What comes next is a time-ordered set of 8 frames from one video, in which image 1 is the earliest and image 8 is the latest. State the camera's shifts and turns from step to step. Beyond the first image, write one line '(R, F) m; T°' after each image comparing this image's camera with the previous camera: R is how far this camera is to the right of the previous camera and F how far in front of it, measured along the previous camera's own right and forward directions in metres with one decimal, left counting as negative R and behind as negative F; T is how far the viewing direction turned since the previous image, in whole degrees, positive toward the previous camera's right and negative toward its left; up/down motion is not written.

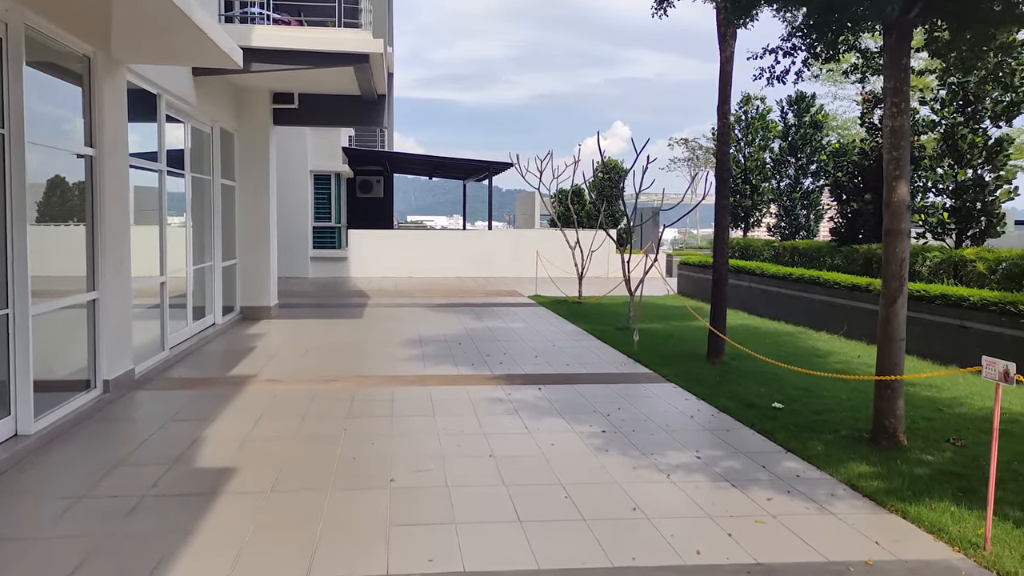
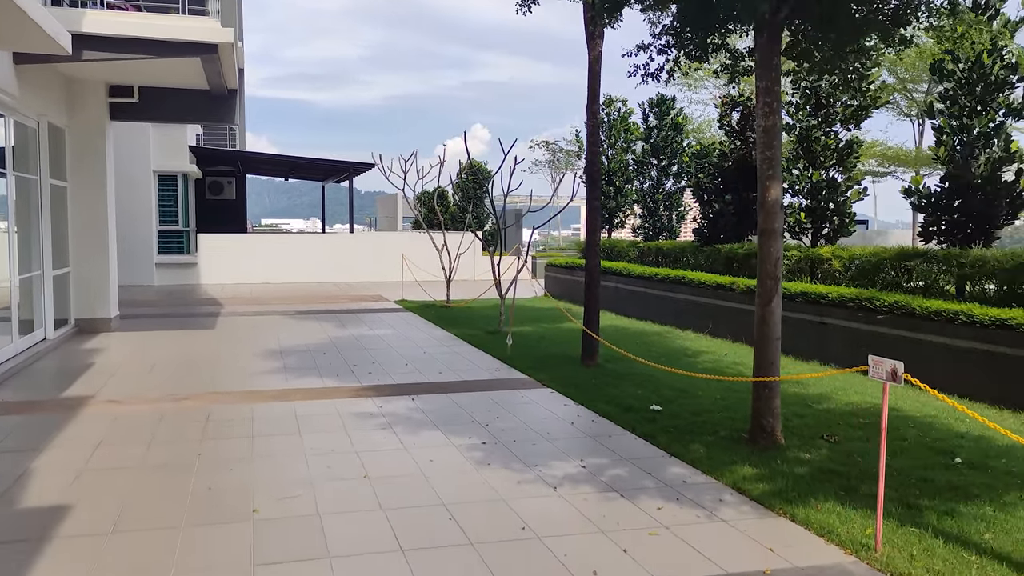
(-0.1, +0.4) m; +9°
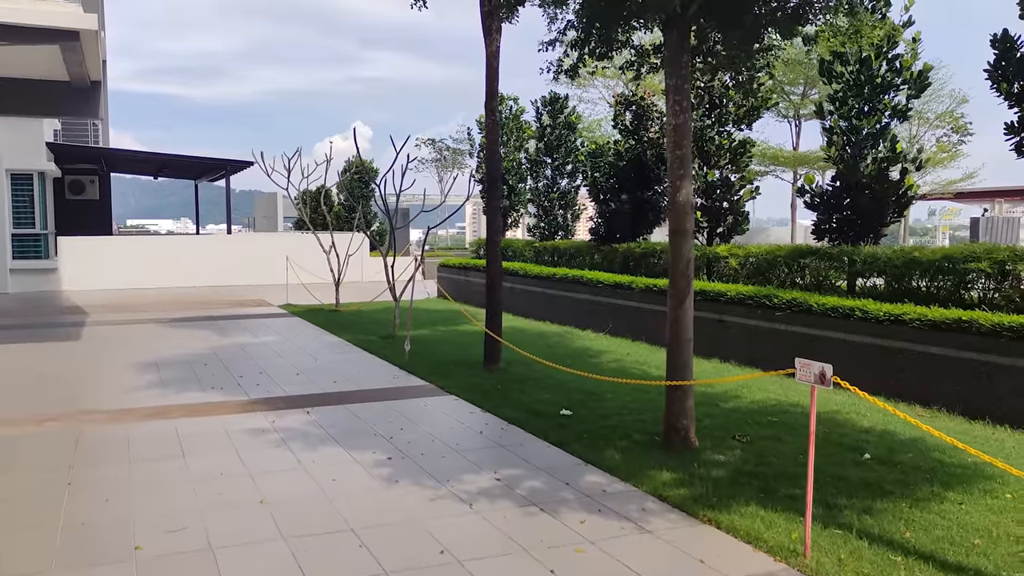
(-0.1, +0.3) m; +8°
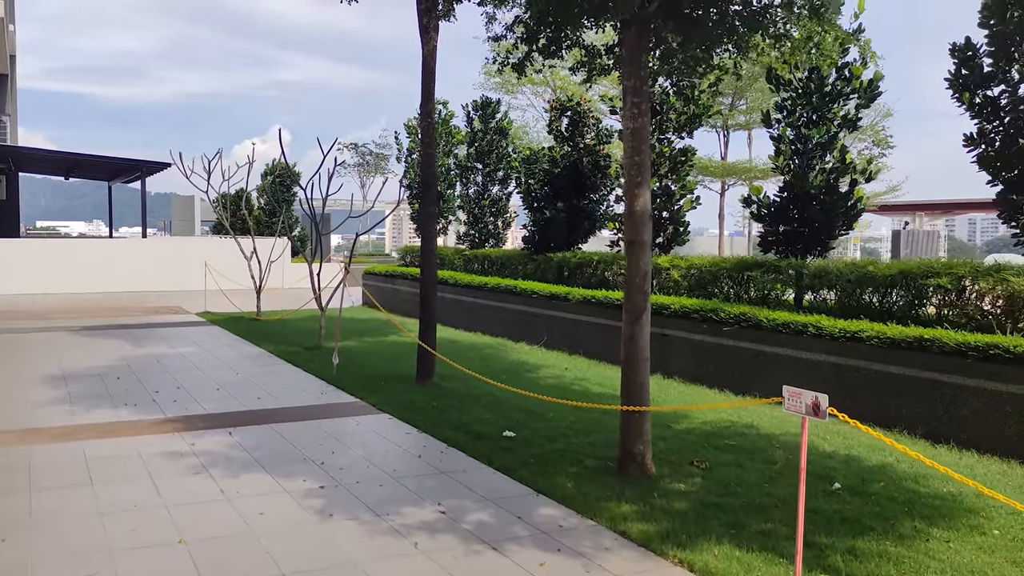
(-0.1, +0.6) m; +5°
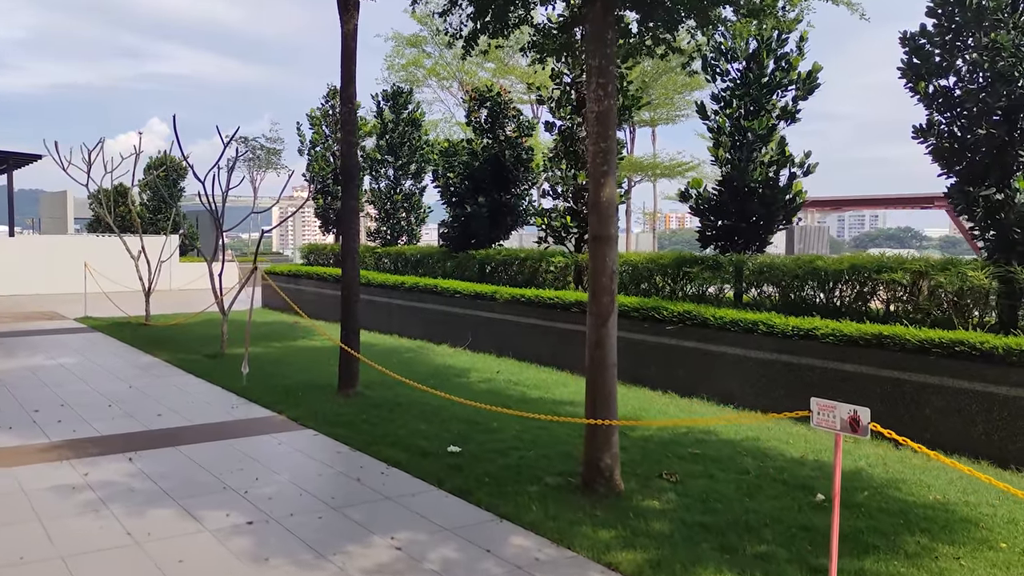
(-0.4, +0.6) m; +7°
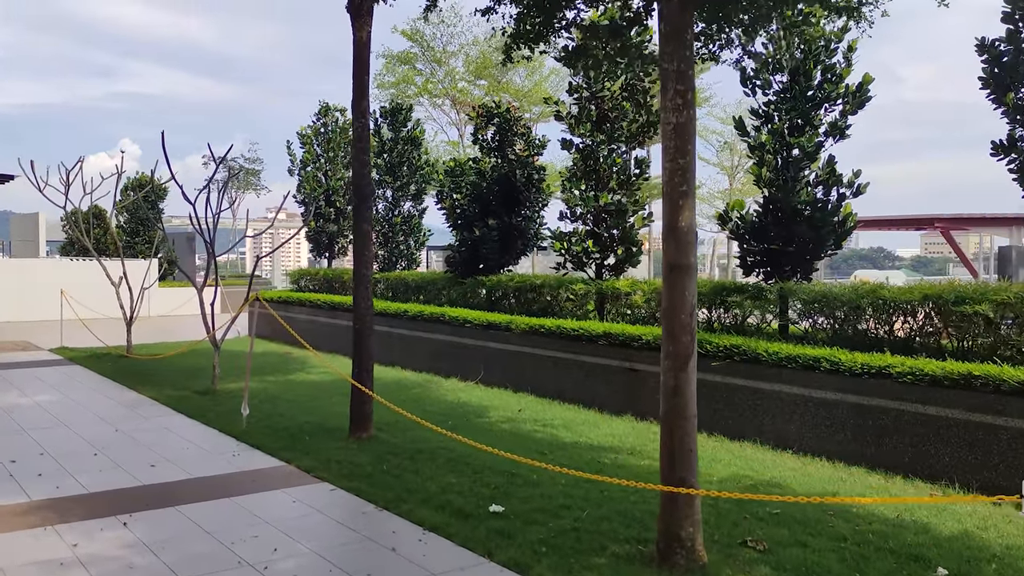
(-0.5, +0.7) m; +1°
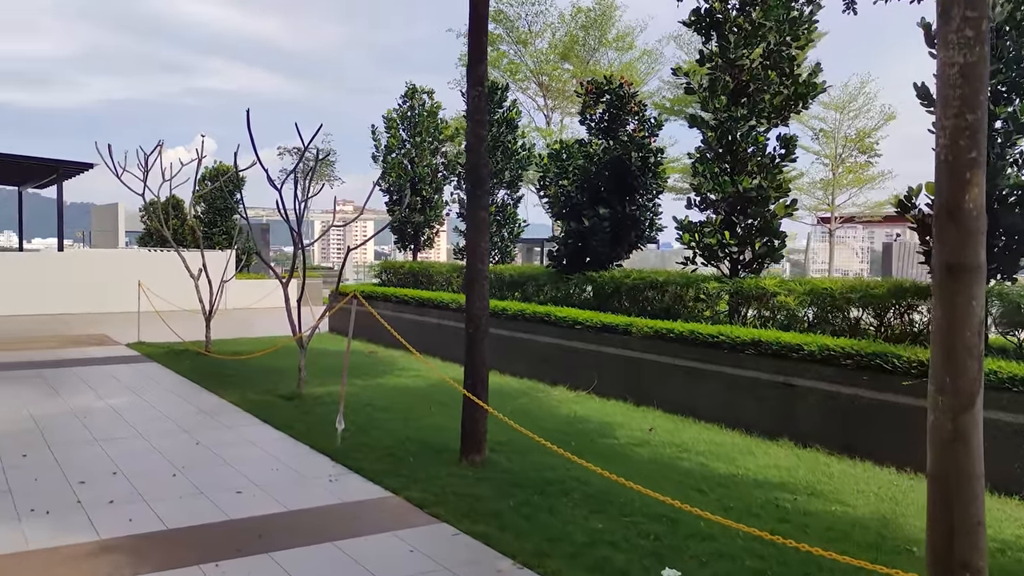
(-0.6, +1.2) m; -4°
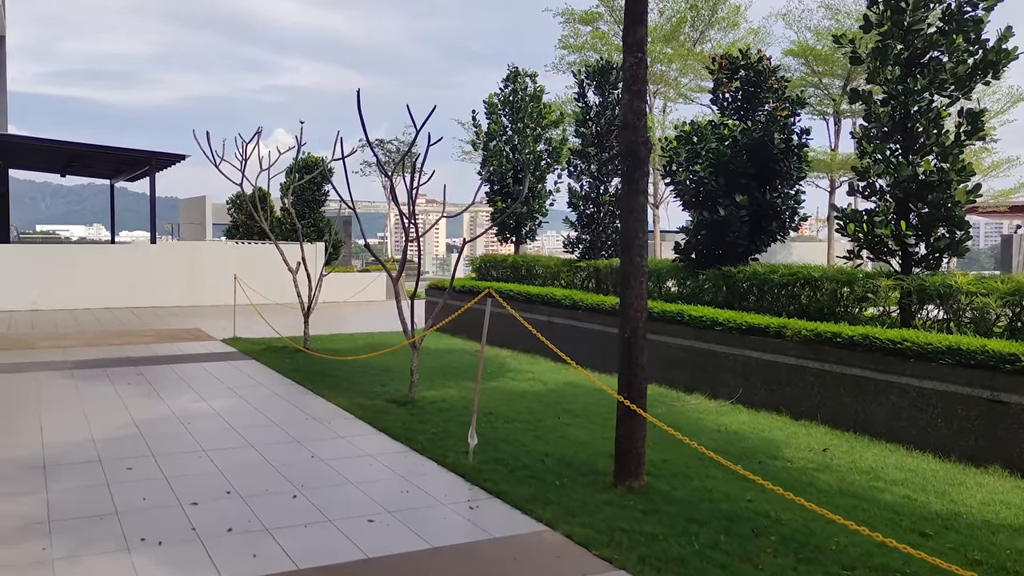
(-0.6, +0.8) m; -5°
